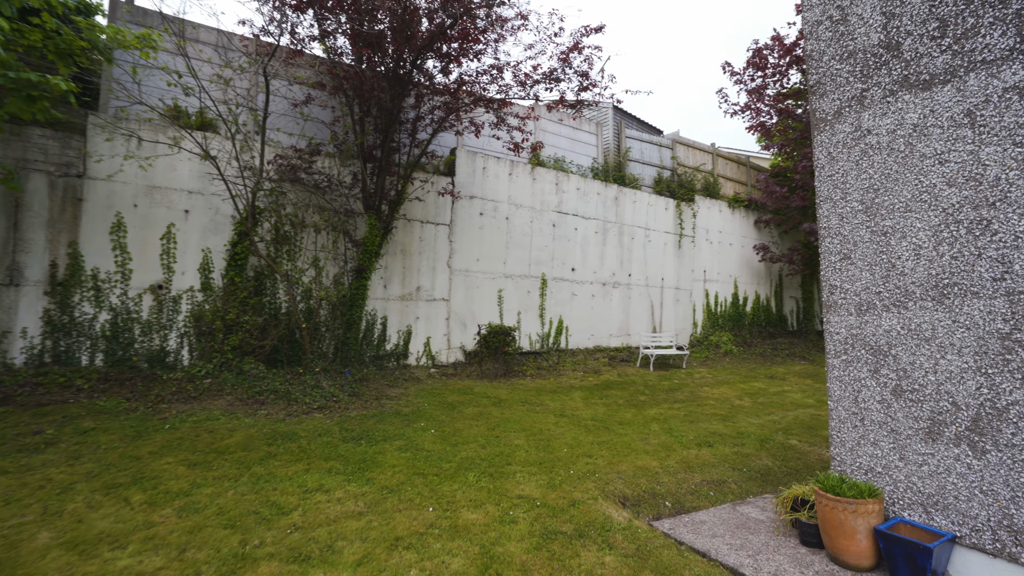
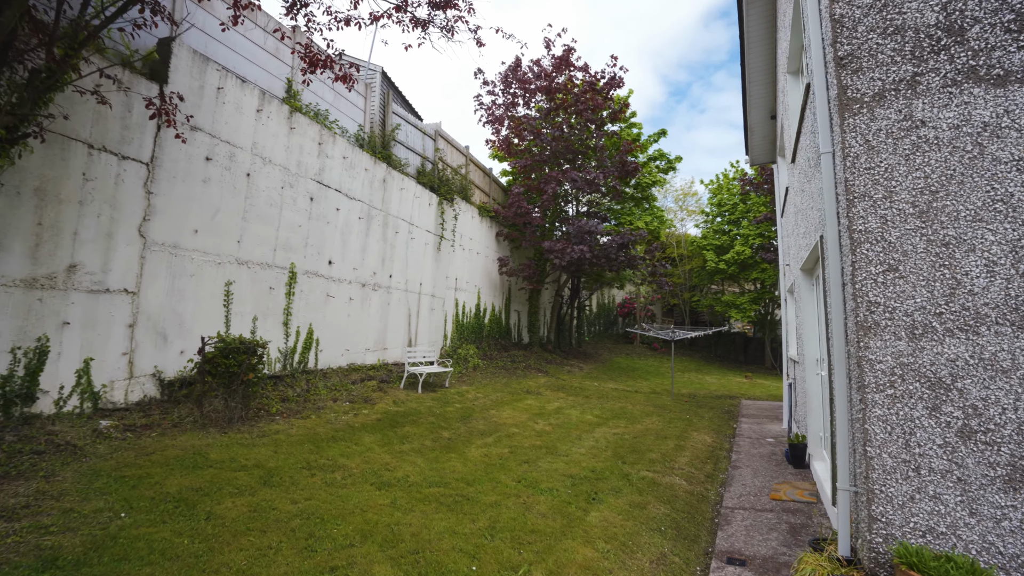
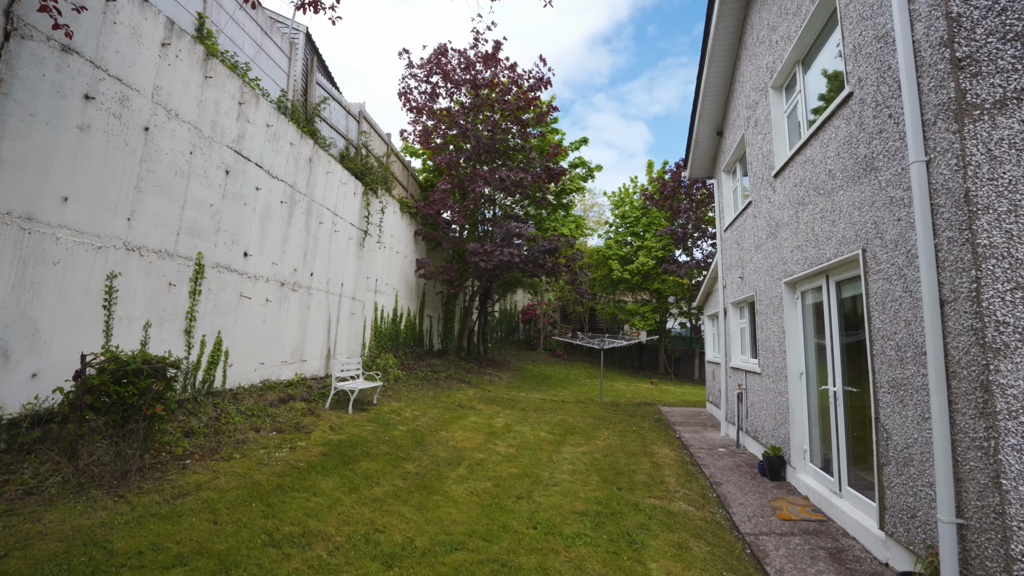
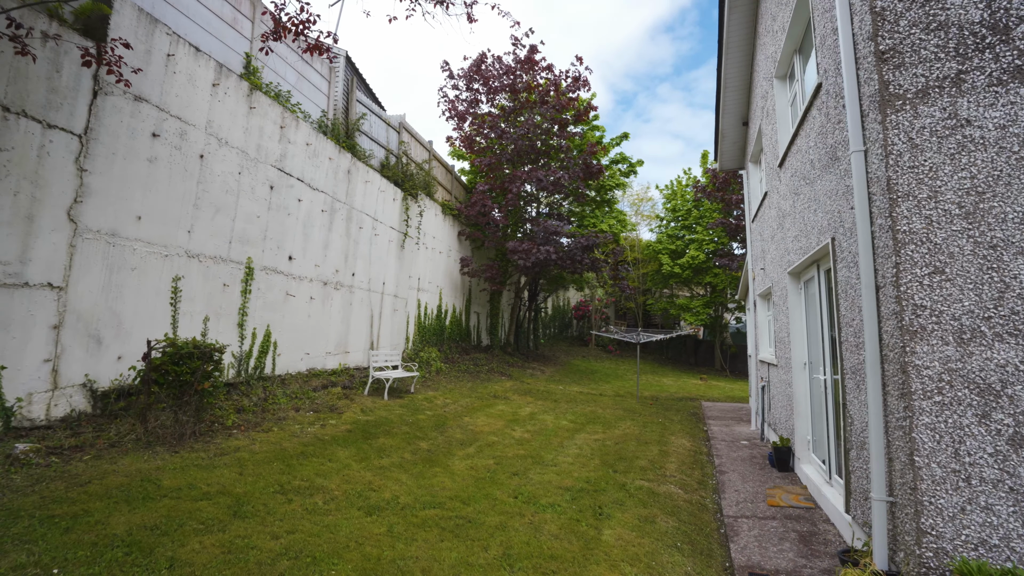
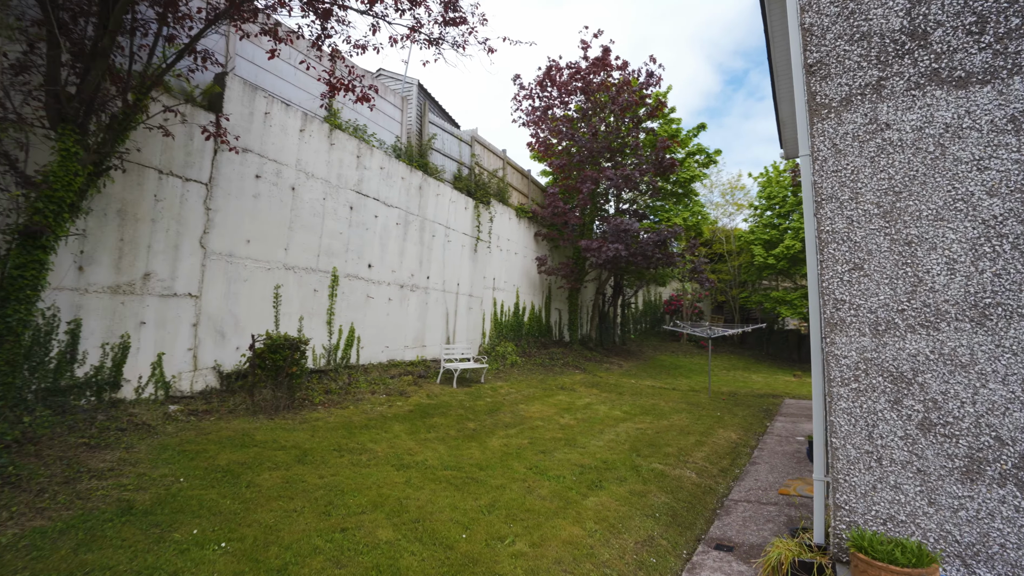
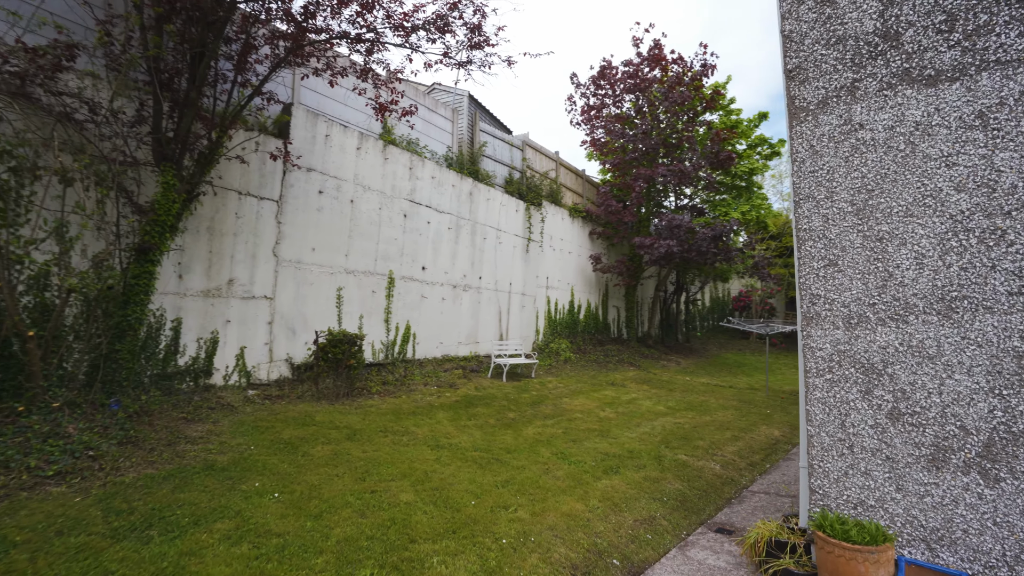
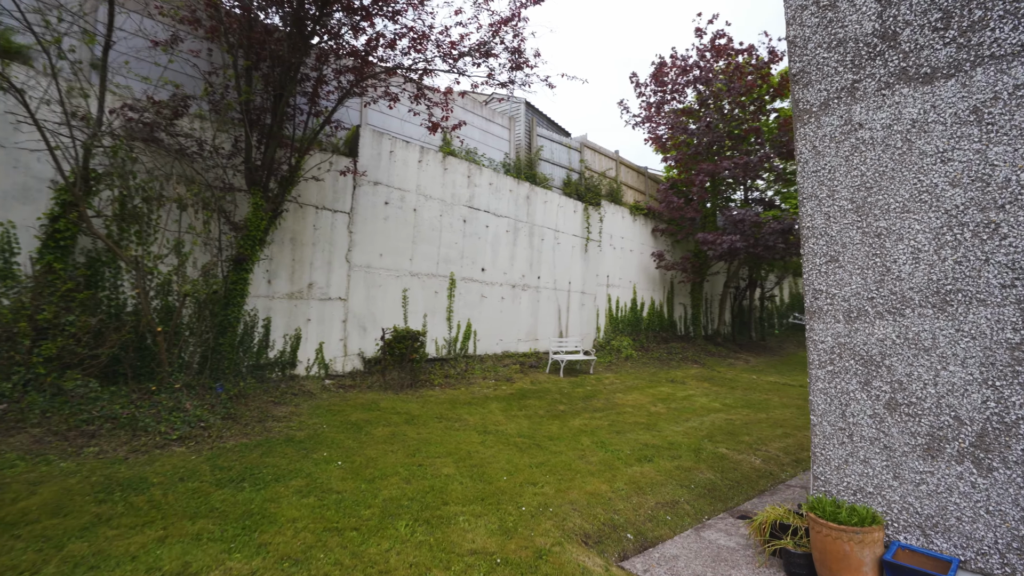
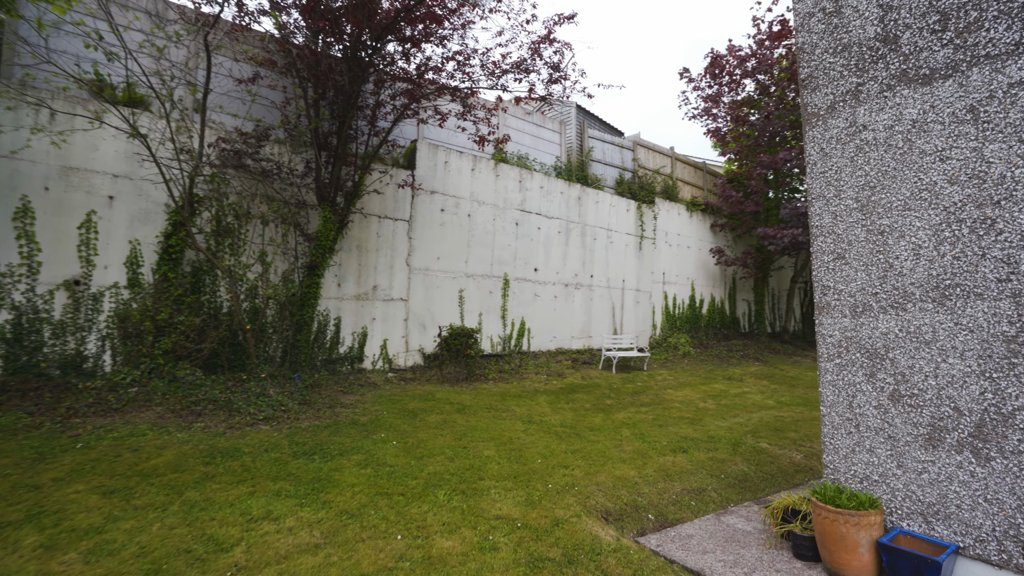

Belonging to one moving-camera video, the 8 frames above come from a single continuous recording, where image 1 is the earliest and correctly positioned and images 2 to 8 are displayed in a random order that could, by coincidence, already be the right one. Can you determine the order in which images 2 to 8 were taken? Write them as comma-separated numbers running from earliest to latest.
8, 7, 6, 5, 2, 4, 3
